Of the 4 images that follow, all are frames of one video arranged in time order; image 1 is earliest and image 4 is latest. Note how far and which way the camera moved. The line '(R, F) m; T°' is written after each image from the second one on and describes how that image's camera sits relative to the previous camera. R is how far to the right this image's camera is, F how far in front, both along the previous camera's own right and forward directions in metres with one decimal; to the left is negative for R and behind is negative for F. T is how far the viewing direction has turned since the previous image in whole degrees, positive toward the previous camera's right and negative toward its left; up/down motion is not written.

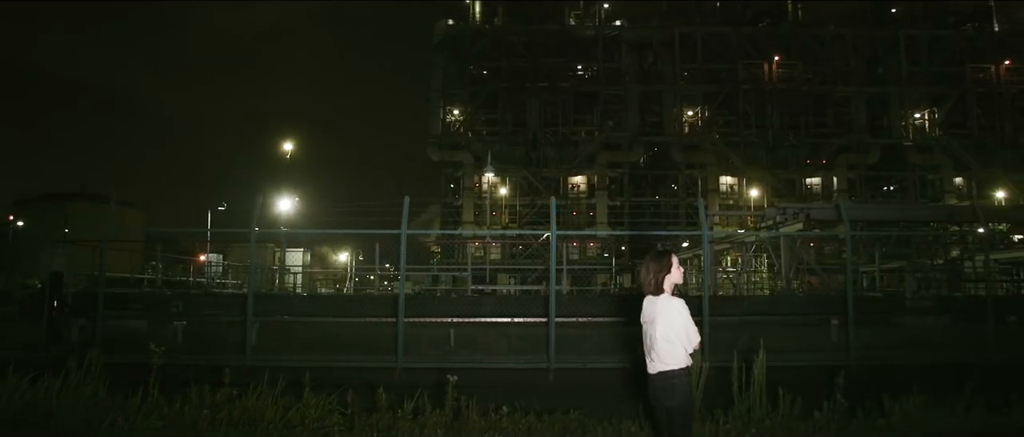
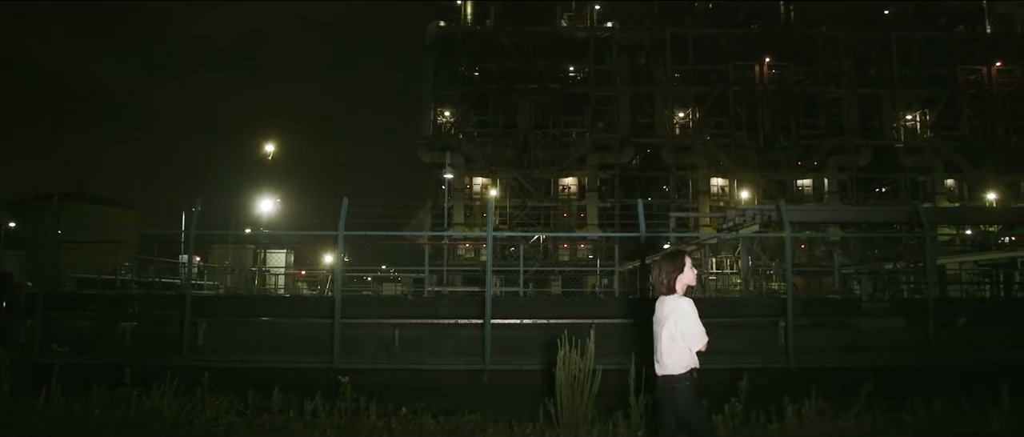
(+0.5, 0.0) m; 0°
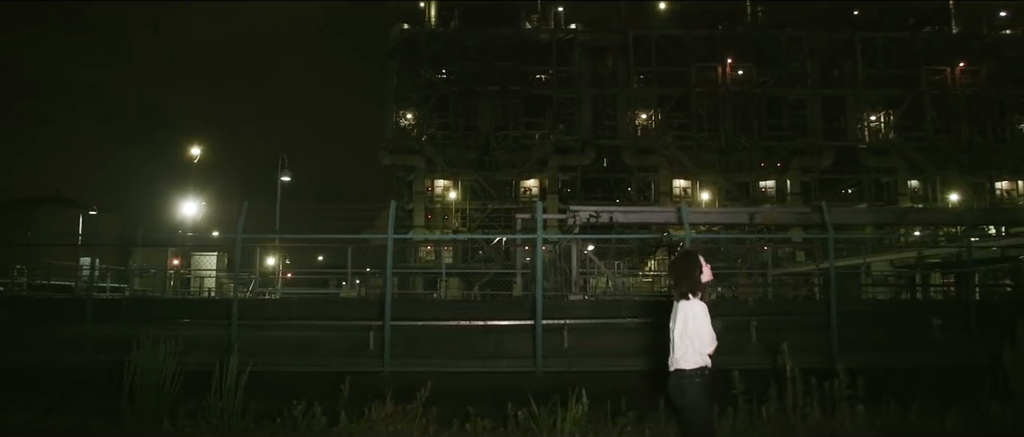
(+2.1, 0.0) m; 0°
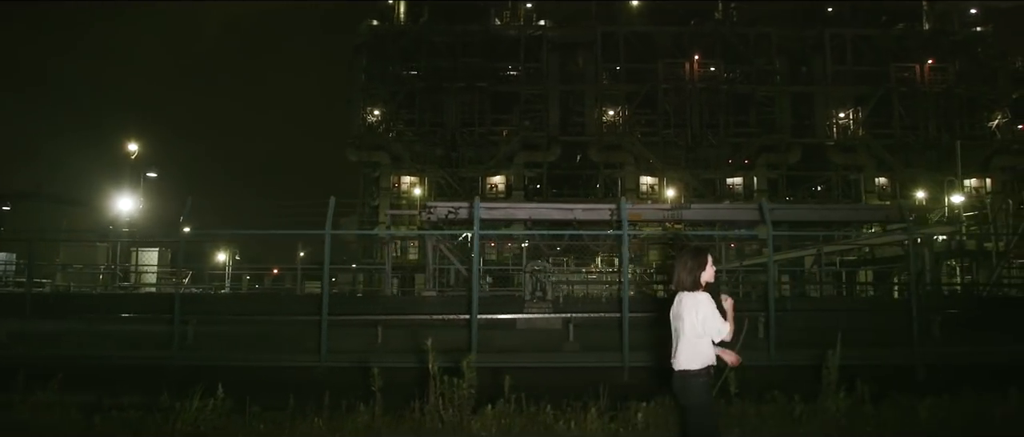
(+1.7, 0.0) m; 0°
